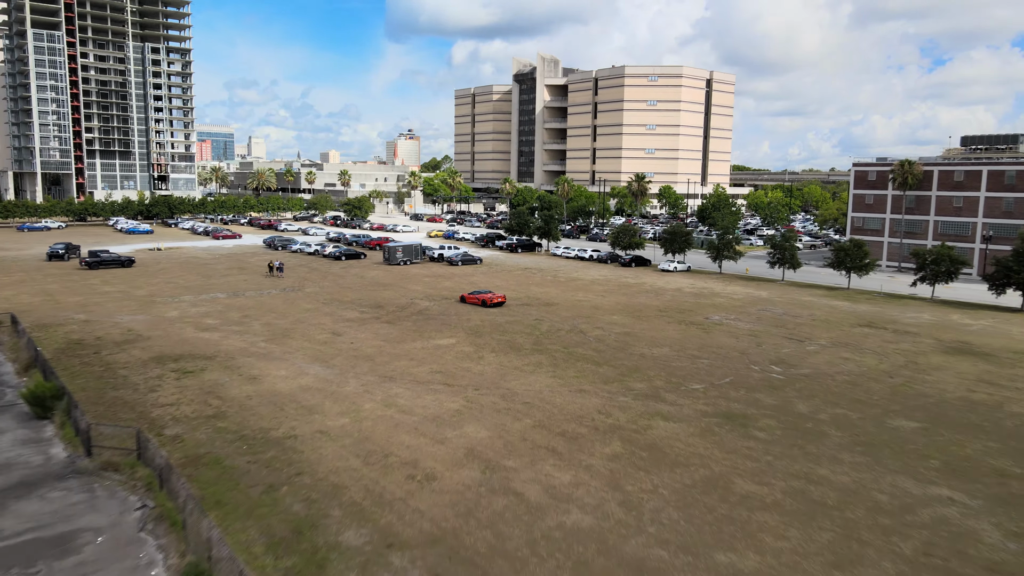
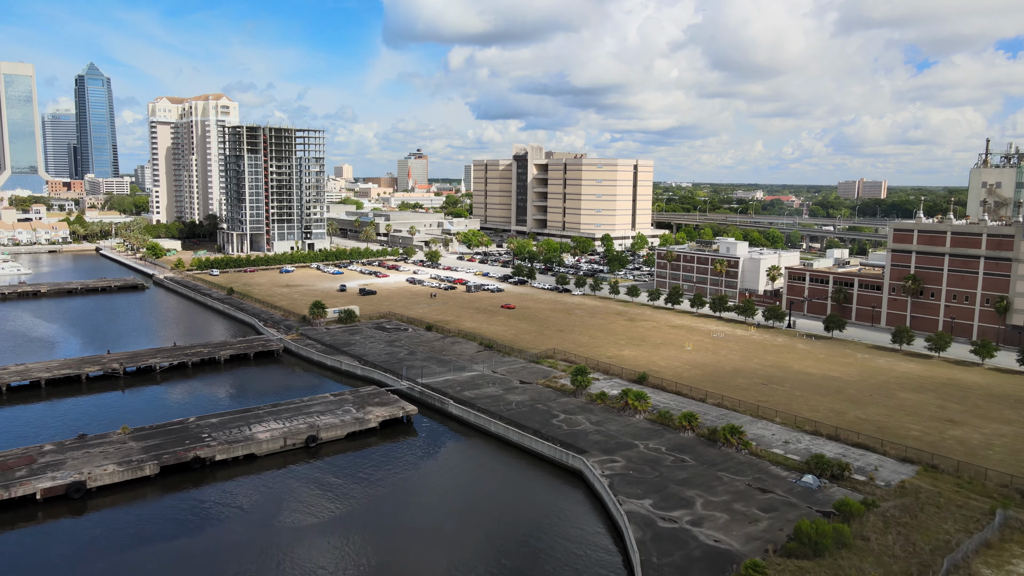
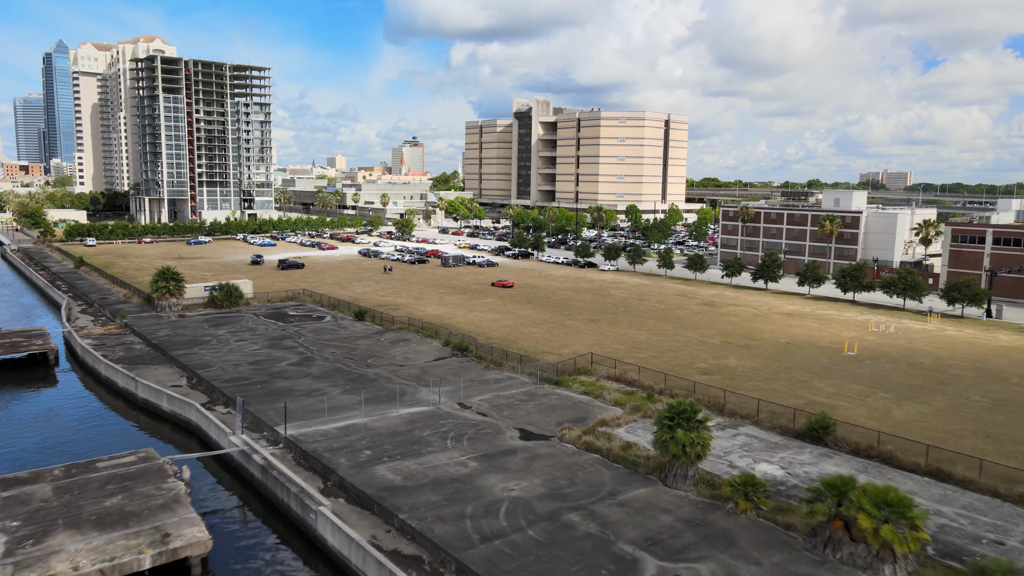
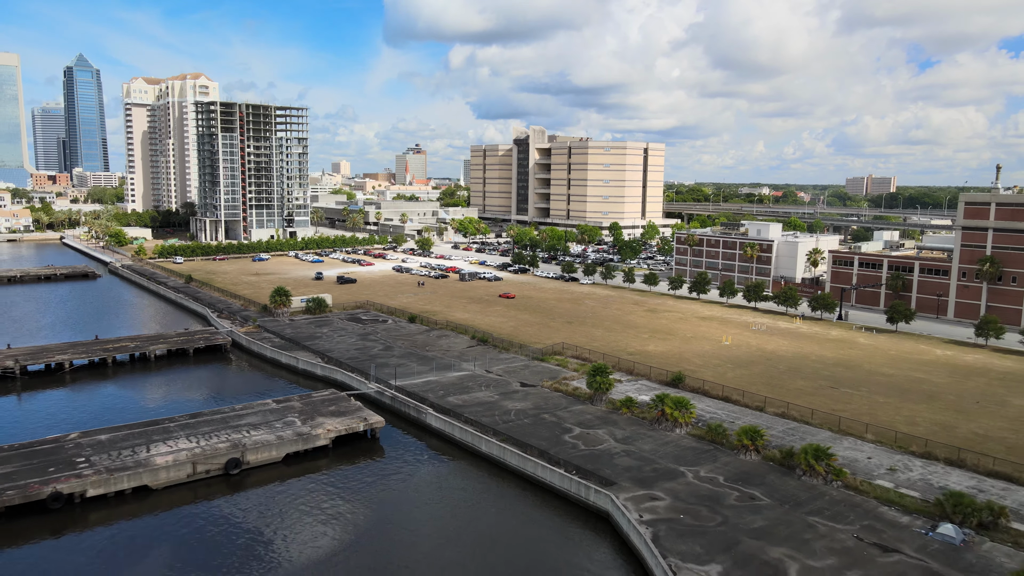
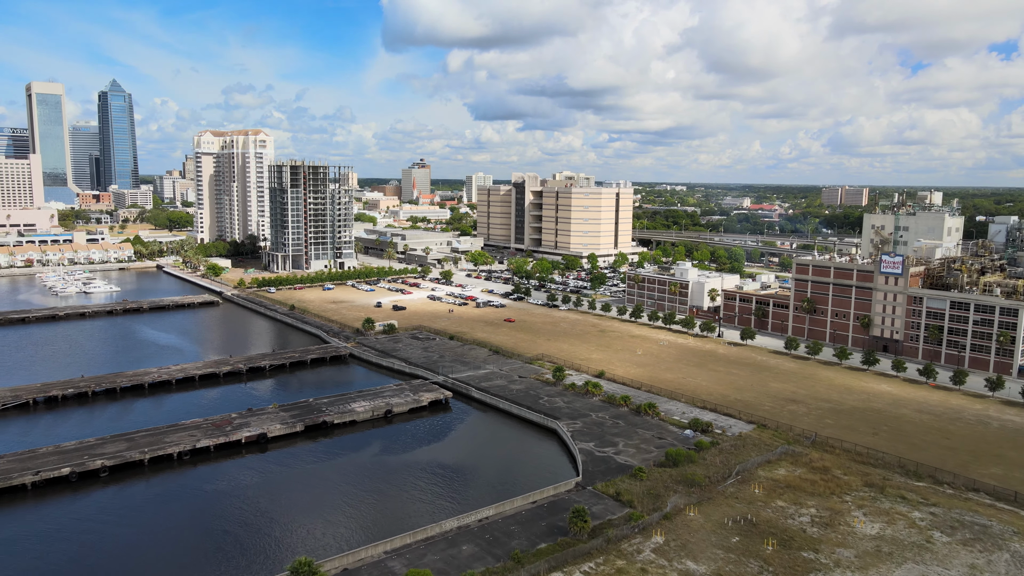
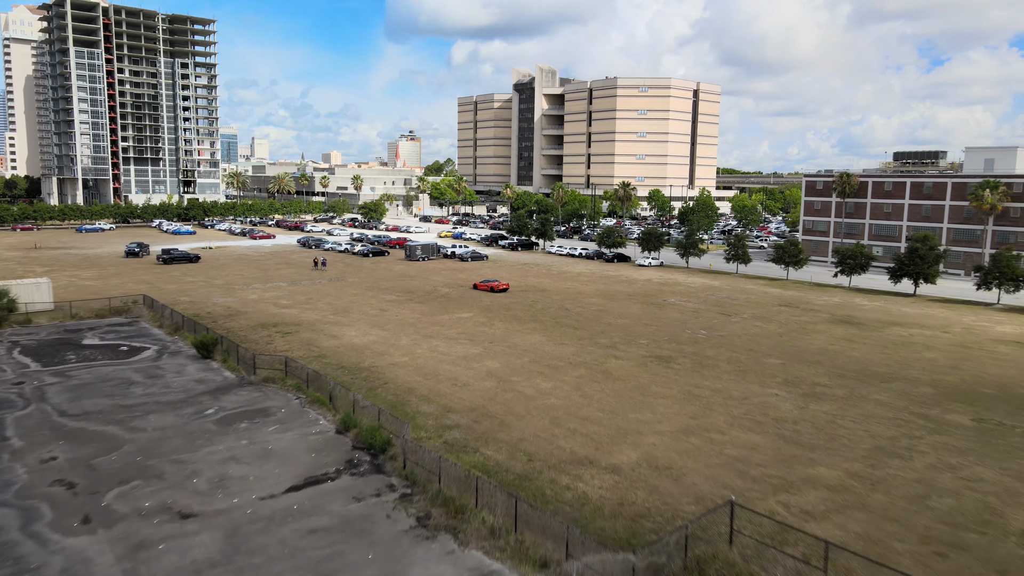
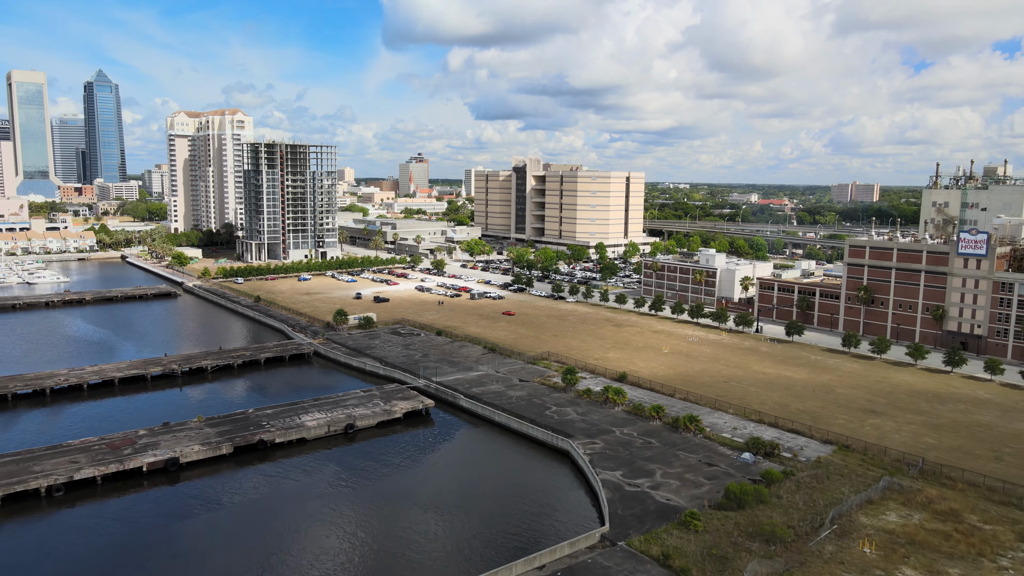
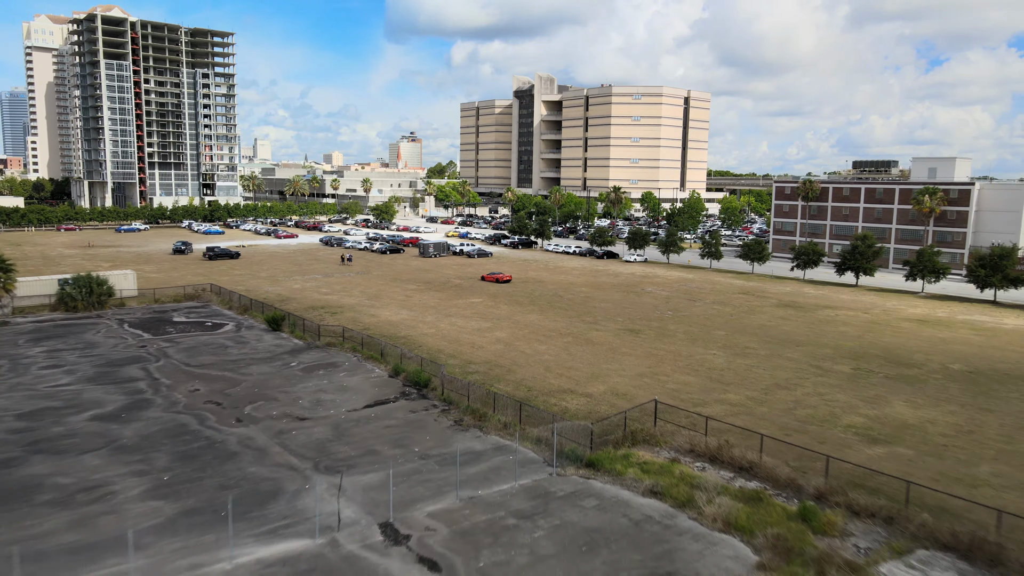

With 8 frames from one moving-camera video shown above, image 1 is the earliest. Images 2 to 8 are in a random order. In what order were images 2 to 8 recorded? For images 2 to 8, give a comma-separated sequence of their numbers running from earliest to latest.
6, 8, 3, 4, 2, 7, 5
